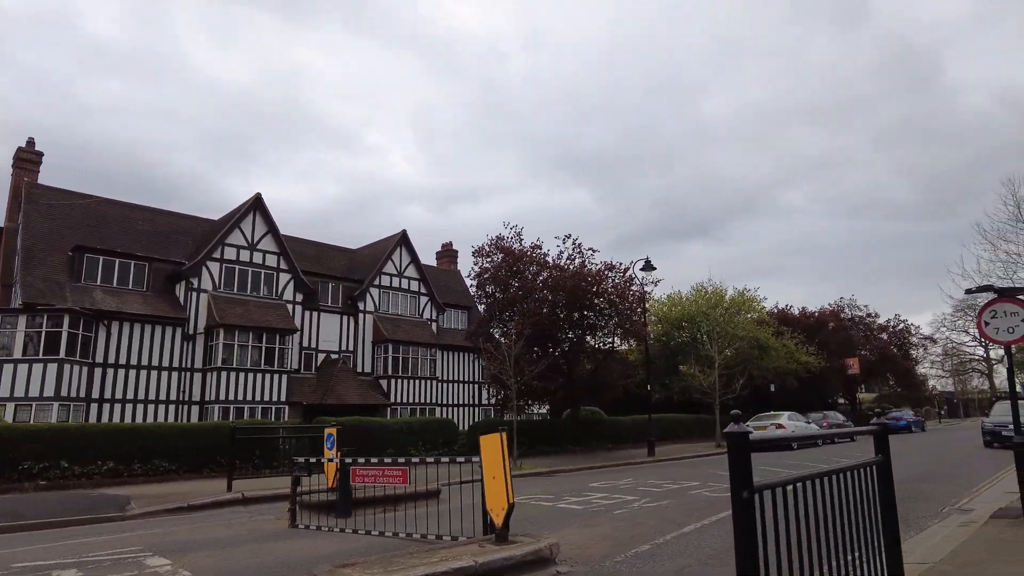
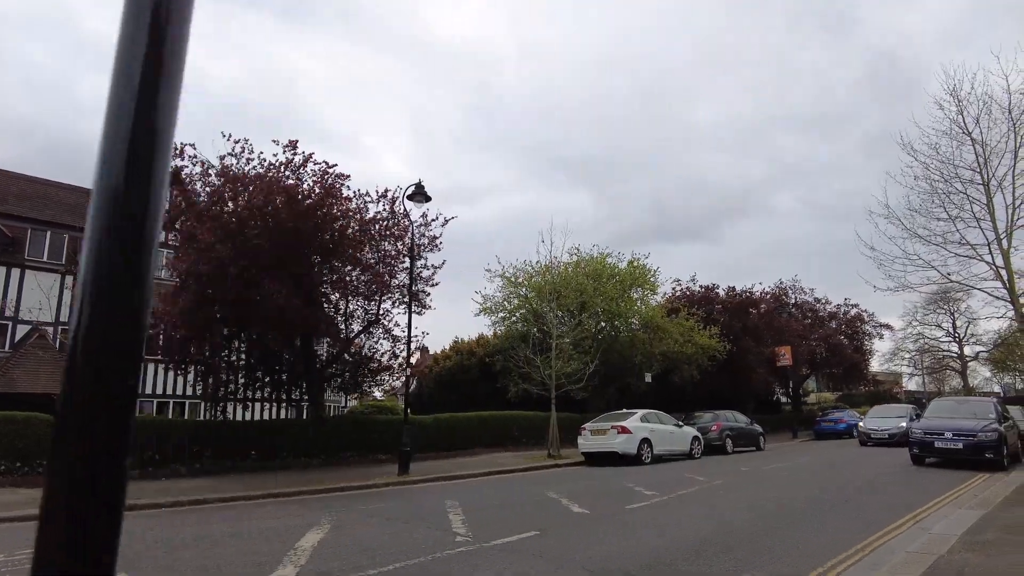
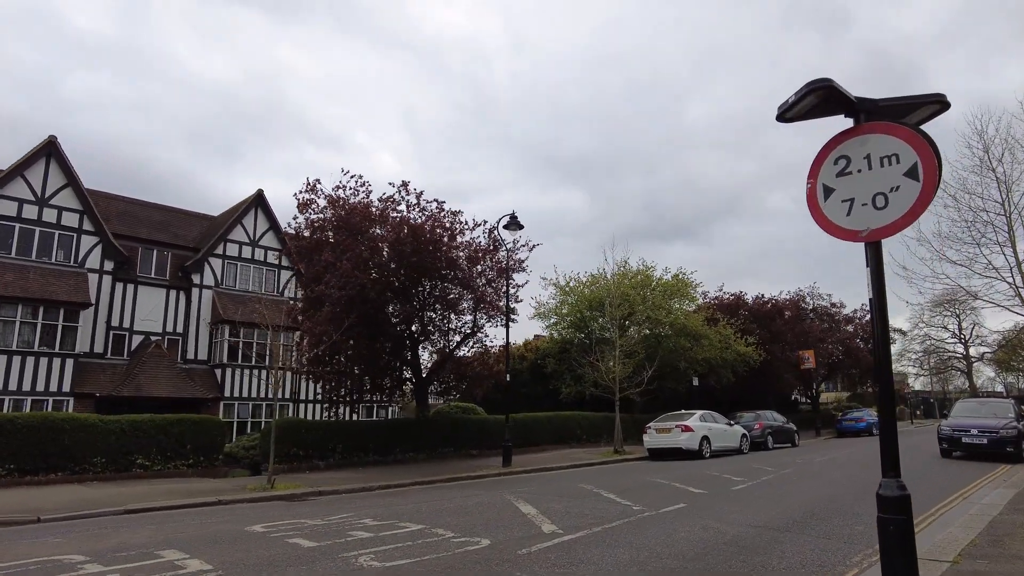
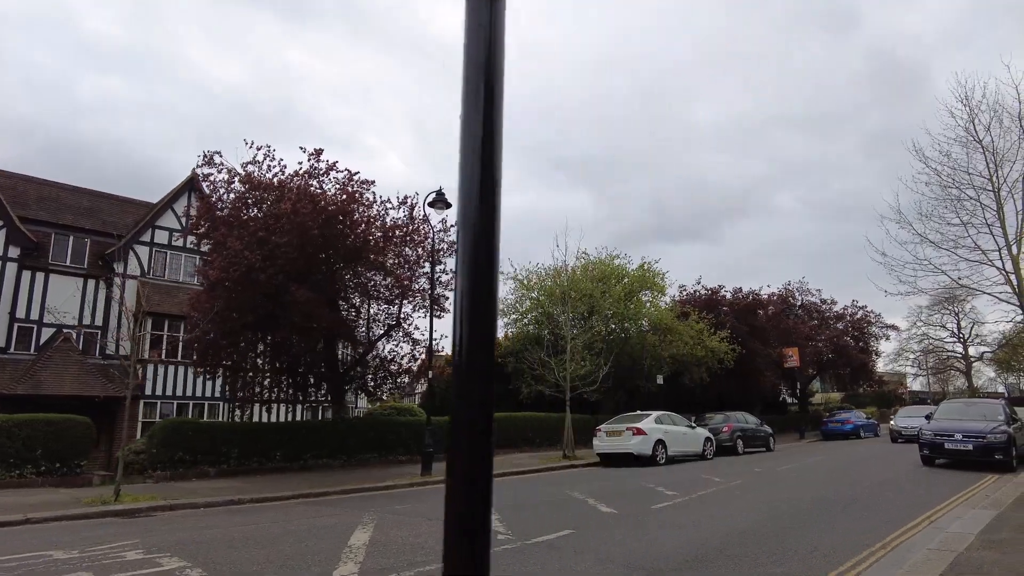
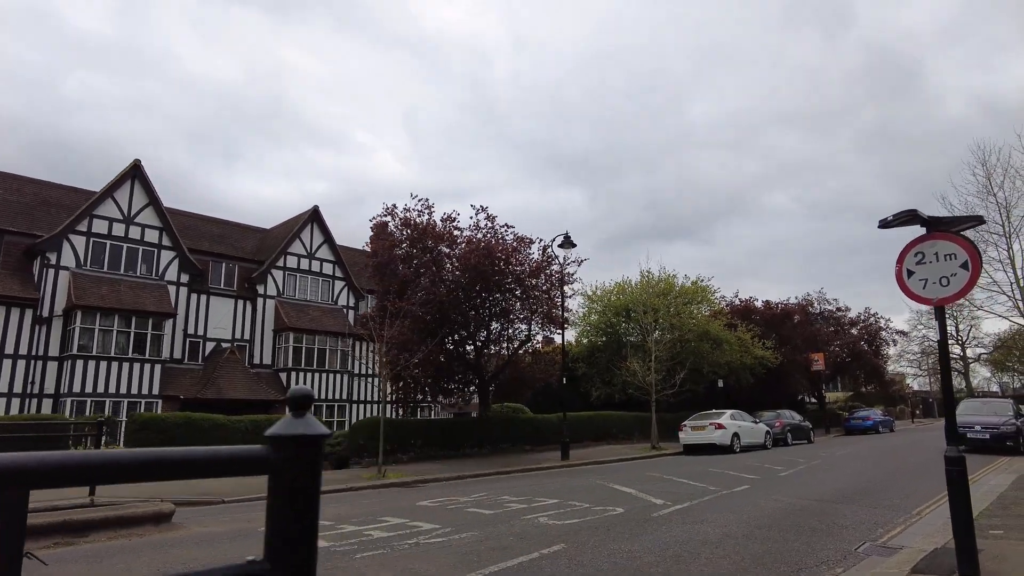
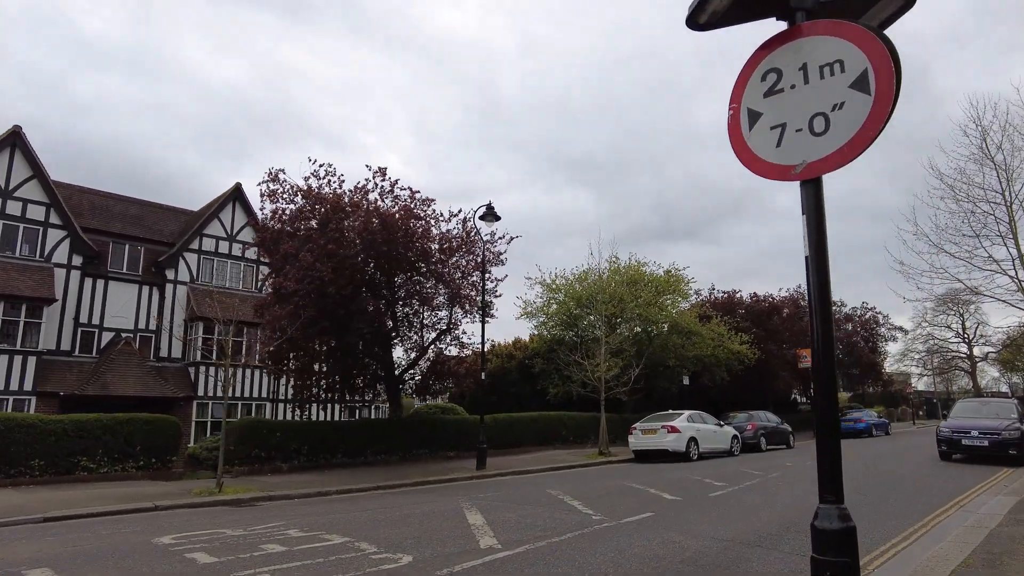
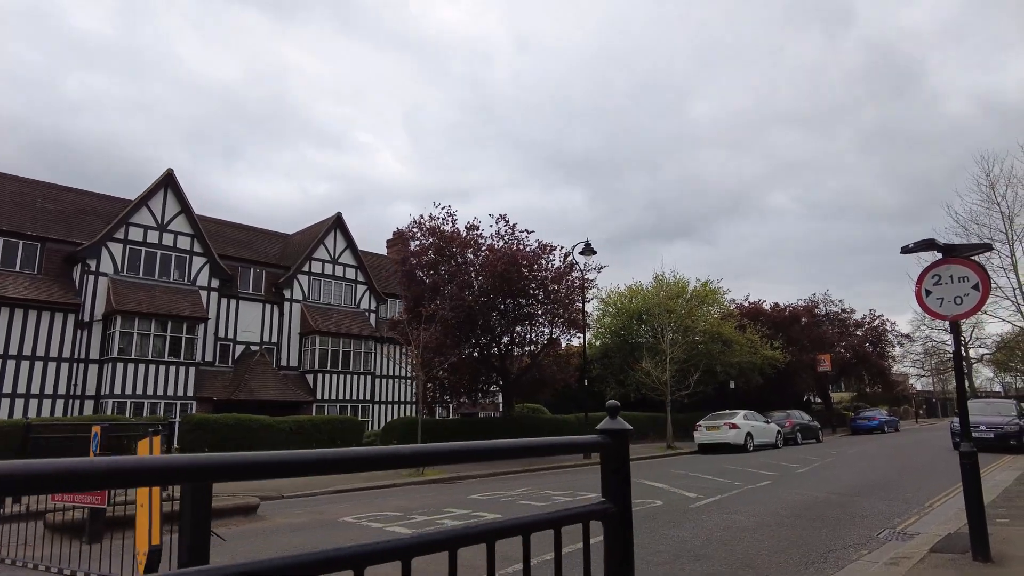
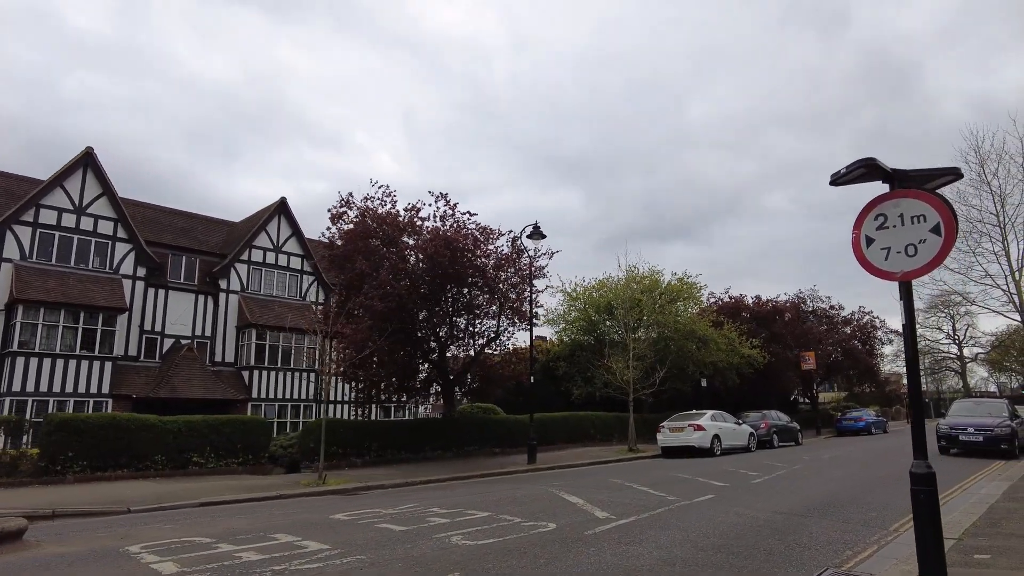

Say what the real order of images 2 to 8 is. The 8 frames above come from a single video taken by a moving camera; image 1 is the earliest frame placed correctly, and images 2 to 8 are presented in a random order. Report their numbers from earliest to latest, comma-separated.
7, 5, 8, 3, 6, 4, 2
